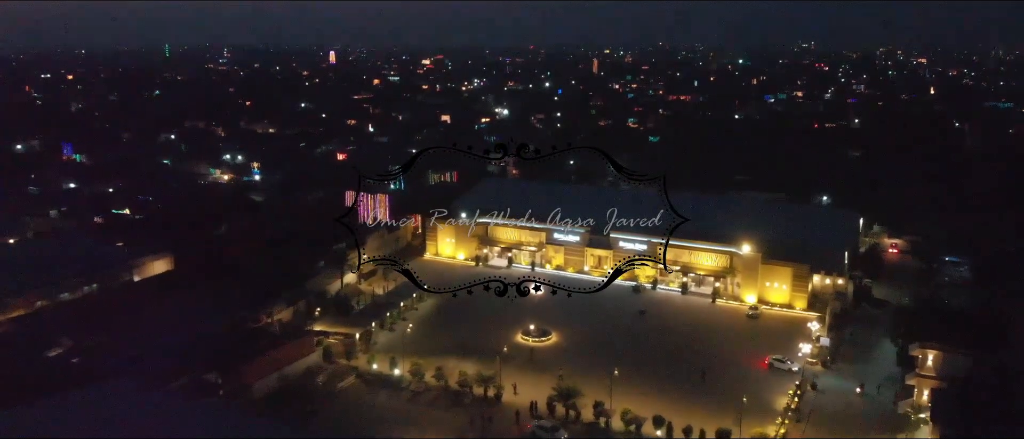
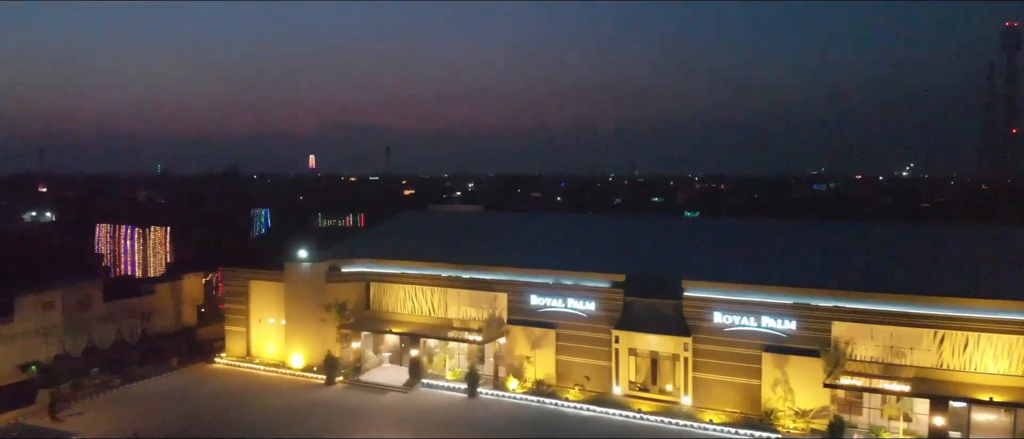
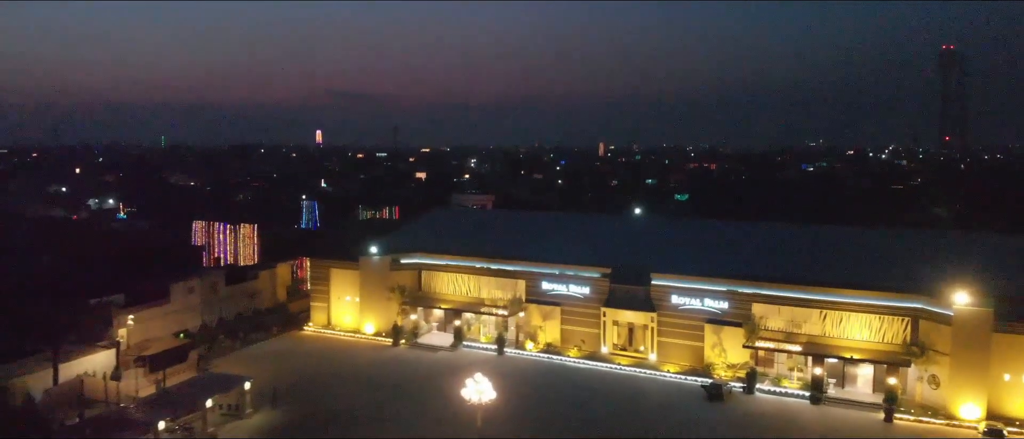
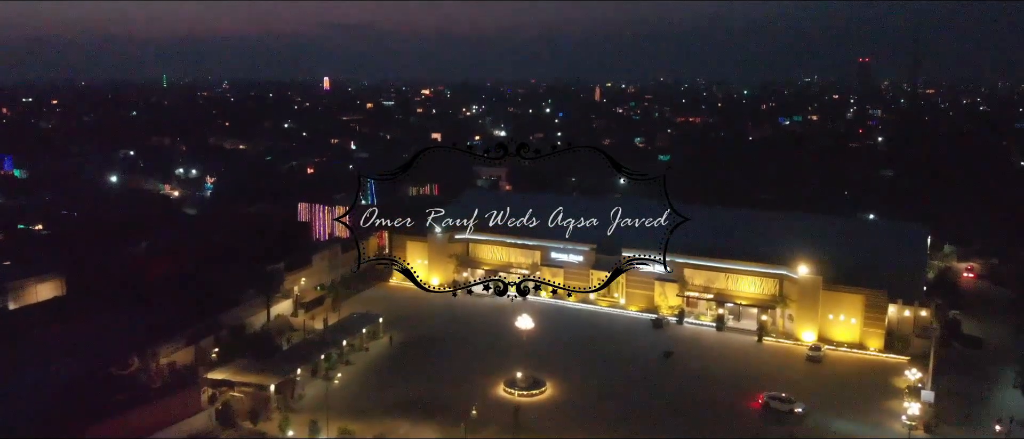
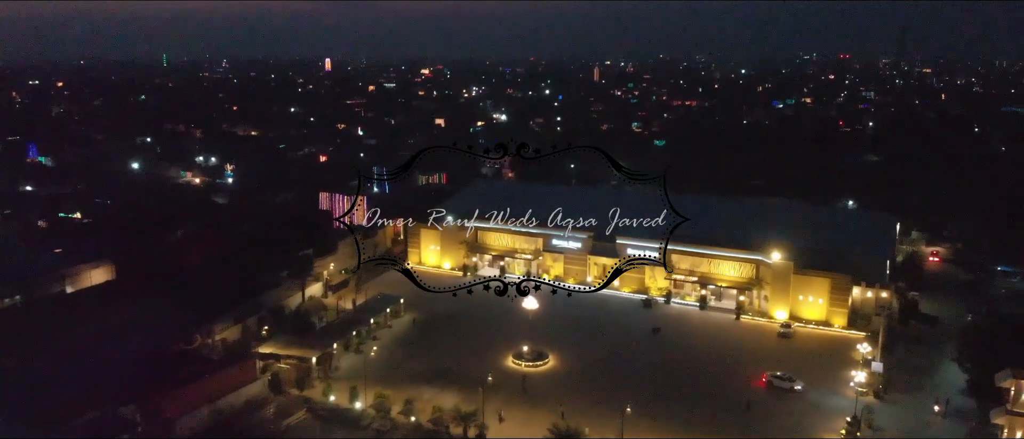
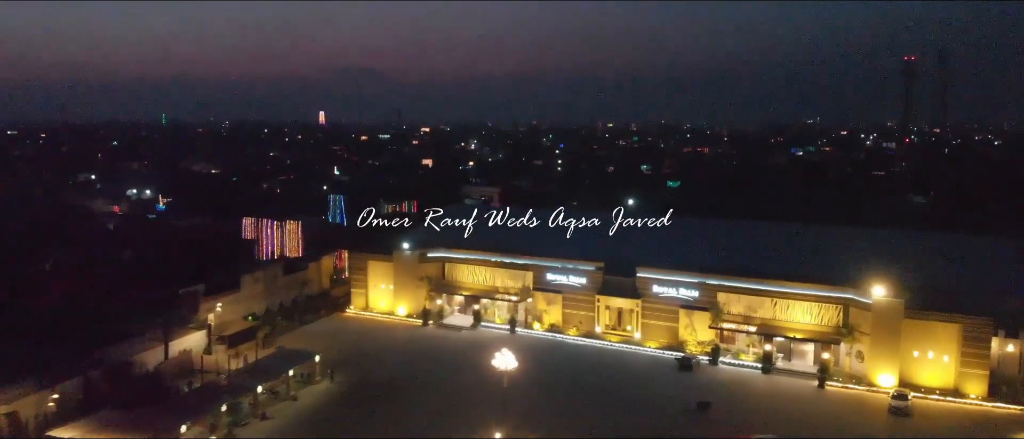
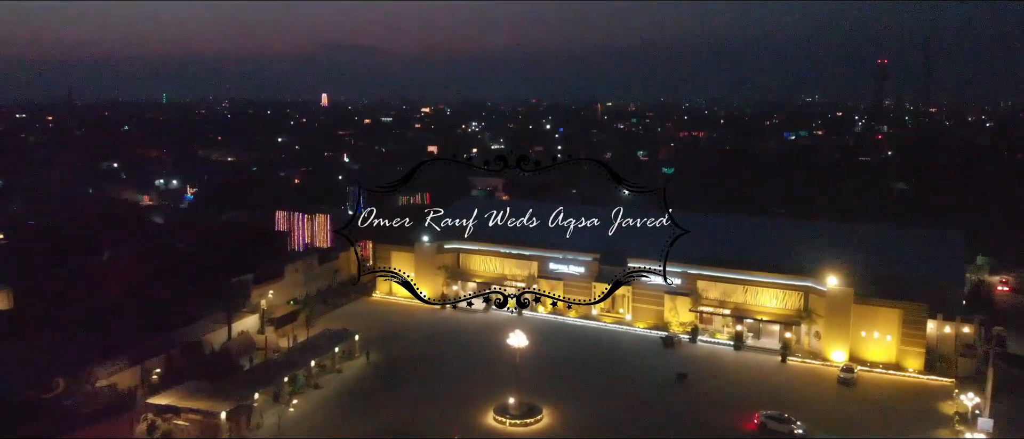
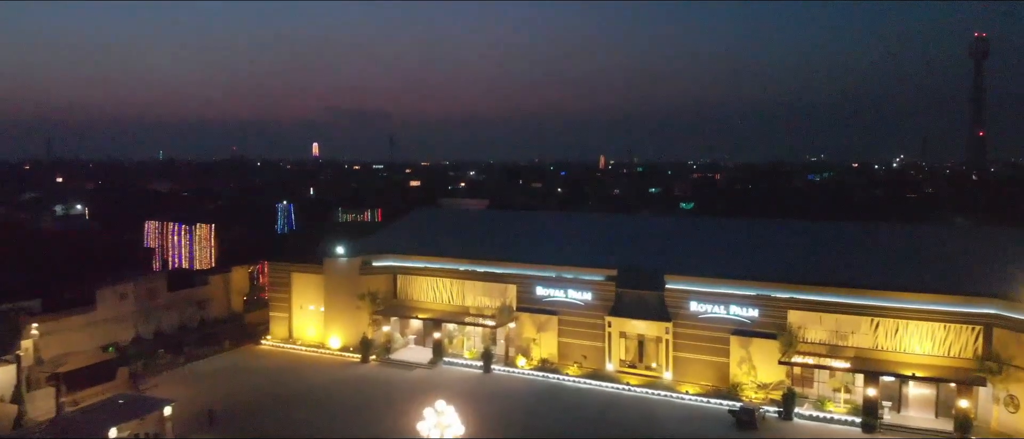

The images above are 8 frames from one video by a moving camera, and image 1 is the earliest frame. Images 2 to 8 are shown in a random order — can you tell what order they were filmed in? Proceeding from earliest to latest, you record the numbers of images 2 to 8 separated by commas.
5, 4, 7, 6, 3, 8, 2
